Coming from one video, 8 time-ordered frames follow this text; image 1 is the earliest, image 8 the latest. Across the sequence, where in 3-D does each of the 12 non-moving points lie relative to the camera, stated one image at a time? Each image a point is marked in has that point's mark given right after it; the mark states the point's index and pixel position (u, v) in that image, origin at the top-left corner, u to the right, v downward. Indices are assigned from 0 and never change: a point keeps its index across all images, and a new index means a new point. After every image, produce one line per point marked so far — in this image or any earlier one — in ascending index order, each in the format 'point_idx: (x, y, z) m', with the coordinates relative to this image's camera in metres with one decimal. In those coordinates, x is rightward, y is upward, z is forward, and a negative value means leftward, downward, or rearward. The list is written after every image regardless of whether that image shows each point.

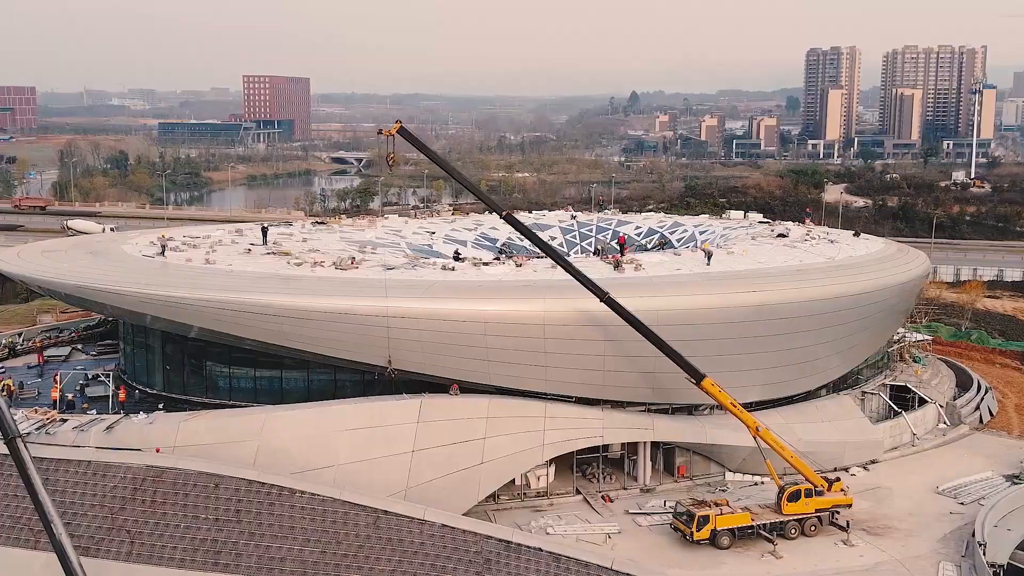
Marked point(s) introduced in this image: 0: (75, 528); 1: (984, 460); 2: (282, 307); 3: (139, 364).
0: (-5.3, -2.9, +12.8) m
1: (+8.1, -2.9, +18.1) m
2: (-3.2, -0.3, +15.0) m
3: (-6.0, -1.2, +17.1) m
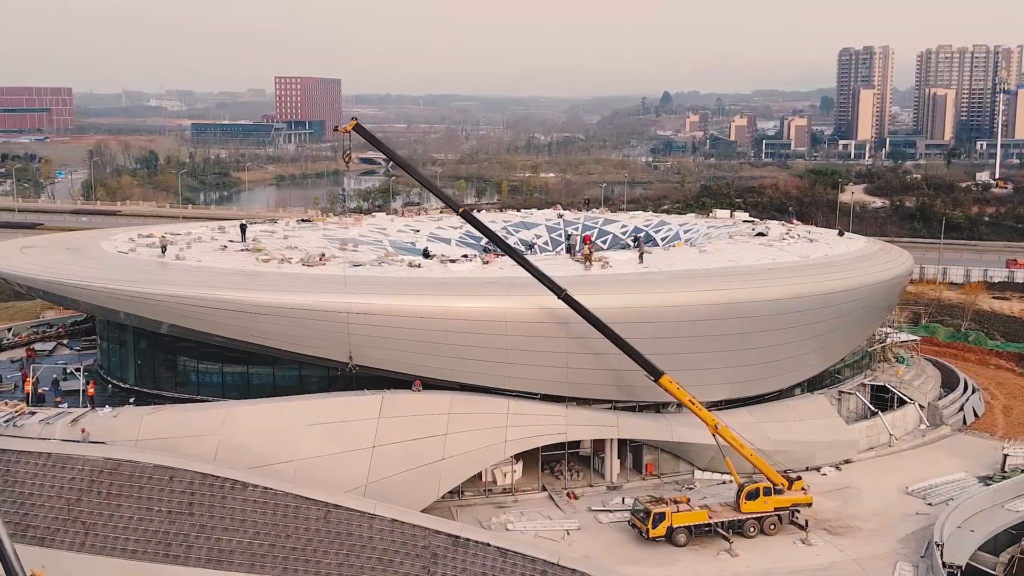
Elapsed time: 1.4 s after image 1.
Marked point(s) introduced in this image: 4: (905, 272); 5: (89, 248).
0: (-5.9, -2.8, +13.0) m
1: (+7.6, -2.9, +18.0) m
2: (-3.8, -0.2, +15.1) m
3: (-6.5, -1.2, +17.3) m
4: (+7.4, +0.3, +19.9) m
5: (-7.1, +0.7, +17.8) m
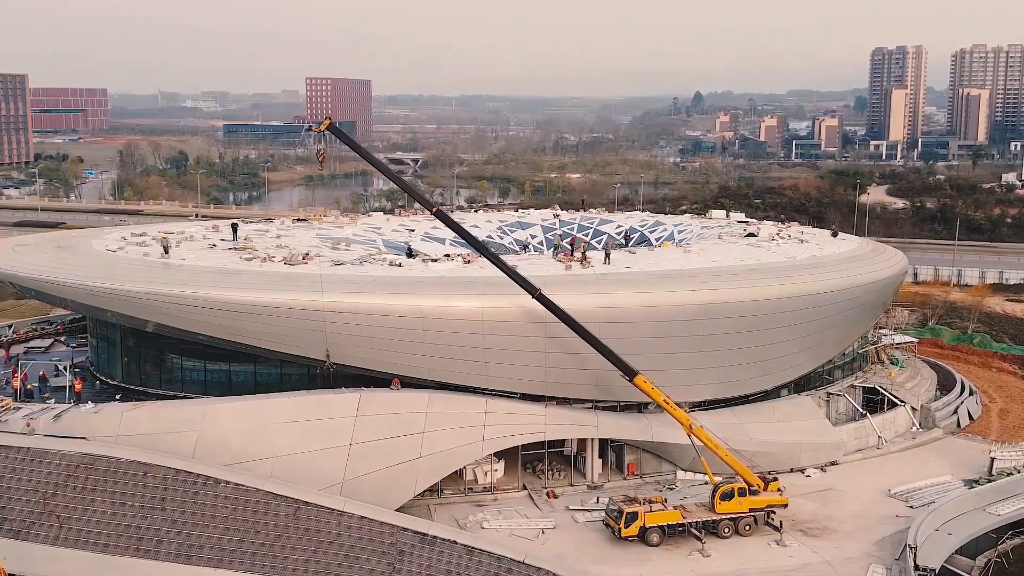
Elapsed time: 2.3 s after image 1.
0: (-6.3, -2.8, +13.2) m
1: (+7.4, -2.9, +17.8) m
2: (-4.1, -0.2, +15.3) m
3: (-6.8, -1.1, +17.5) m
4: (+7.2, +0.3, +19.8) m
5: (-7.4, +0.7, +18.0) m
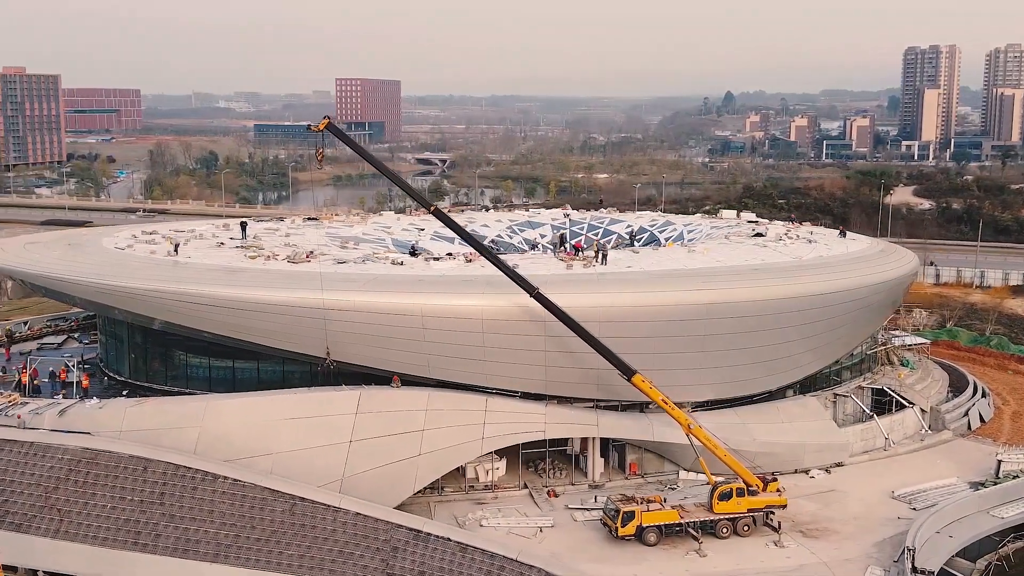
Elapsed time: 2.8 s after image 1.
0: (-6.4, -2.8, +13.4) m
1: (+7.4, -3.0, +17.7) m
2: (-4.1, -0.2, +15.4) m
3: (-6.7, -1.1, +17.8) m
4: (+7.3, +0.3, +19.6) m
5: (-7.3, +0.7, +18.2) m
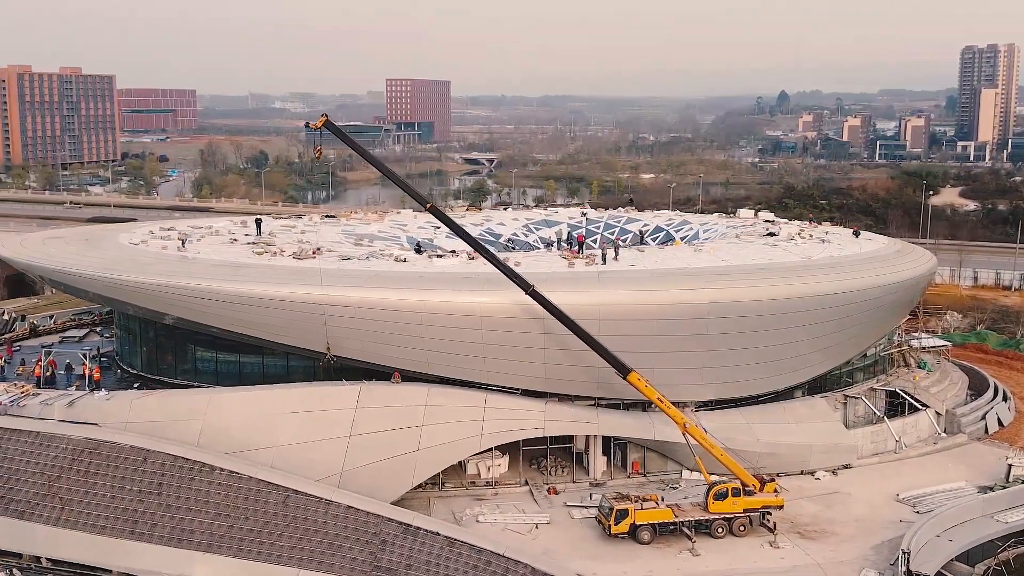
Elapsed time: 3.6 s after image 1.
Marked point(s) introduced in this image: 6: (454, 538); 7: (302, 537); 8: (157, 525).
0: (-6.5, -2.7, +13.8) m
1: (+7.5, -3.0, +17.4) m
2: (-4.1, -0.1, +15.7) m
3: (-6.6, -1.0, +18.1) m
4: (+7.5, +0.3, +19.4) m
5: (-7.2, +0.8, +18.6) m
6: (-0.7, -3.1, +13.0) m
7: (-2.6, -3.1, +13.1) m
8: (-4.5, -3.0, +13.3) m
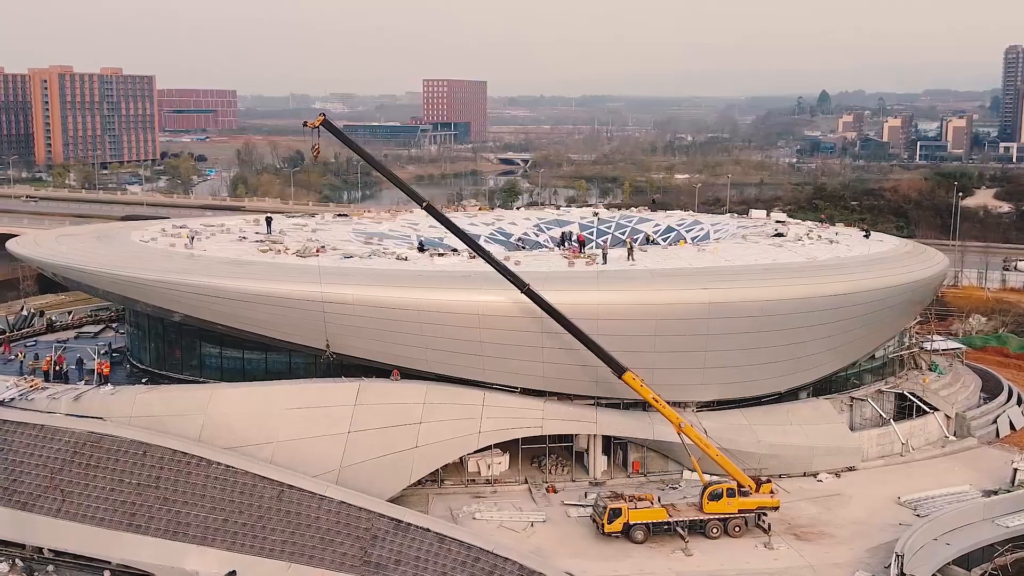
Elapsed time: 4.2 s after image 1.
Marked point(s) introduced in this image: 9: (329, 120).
0: (-6.6, -2.6, +14.1) m
1: (+7.5, -3.0, +17.2) m
2: (-4.1, -0.1, +15.9) m
3: (-6.5, -1.0, +18.4) m
4: (+7.6, +0.2, +19.2) m
5: (-7.1, +0.9, +18.9) m
6: (-0.8, -3.1, +13.1) m
7: (-2.7, -3.0, +13.3) m
8: (-4.6, -2.9, +13.5) m
9: (-2.5, +2.4, +14.9) m
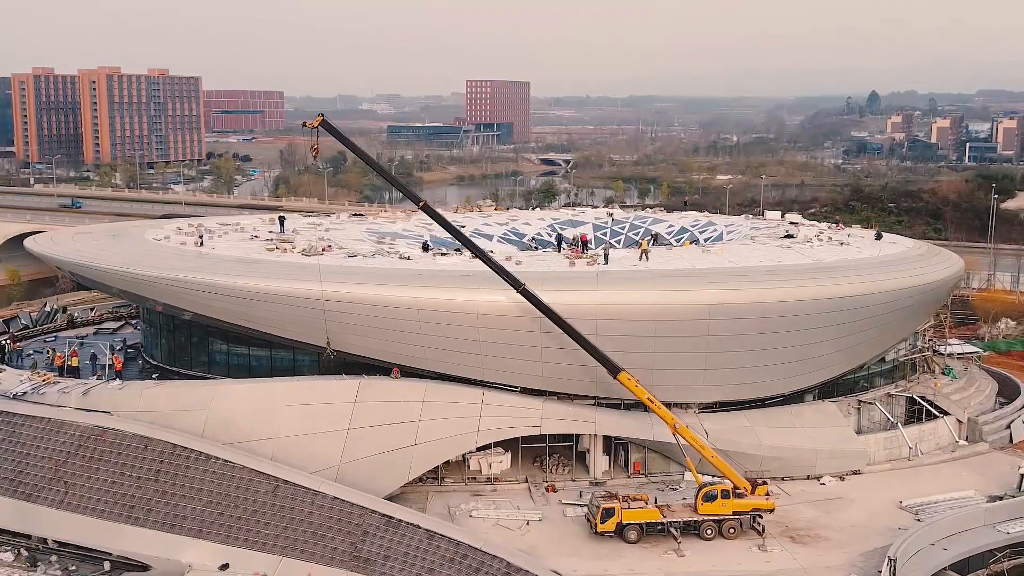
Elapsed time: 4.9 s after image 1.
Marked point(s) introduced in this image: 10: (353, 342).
0: (-6.6, -2.6, +14.4) m
1: (+7.5, -3.1, +17.0) m
2: (-4.1, 0.0, +16.1) m
3: (-6.4, -0.9, +18.8) m
4: (+7.7, +0.2, +19.0) m
5: (-6.9, +0.9, +19.3) m
6: (-0.9, -3.0, +13.3) m
7: (-2.8, -3.0, +13.4) m
8: (-4.7, -2.9, +13.8) m
9: (-2.6, +2.4, +15.0) m
10: (-2.4, -0.9, +16.3) m
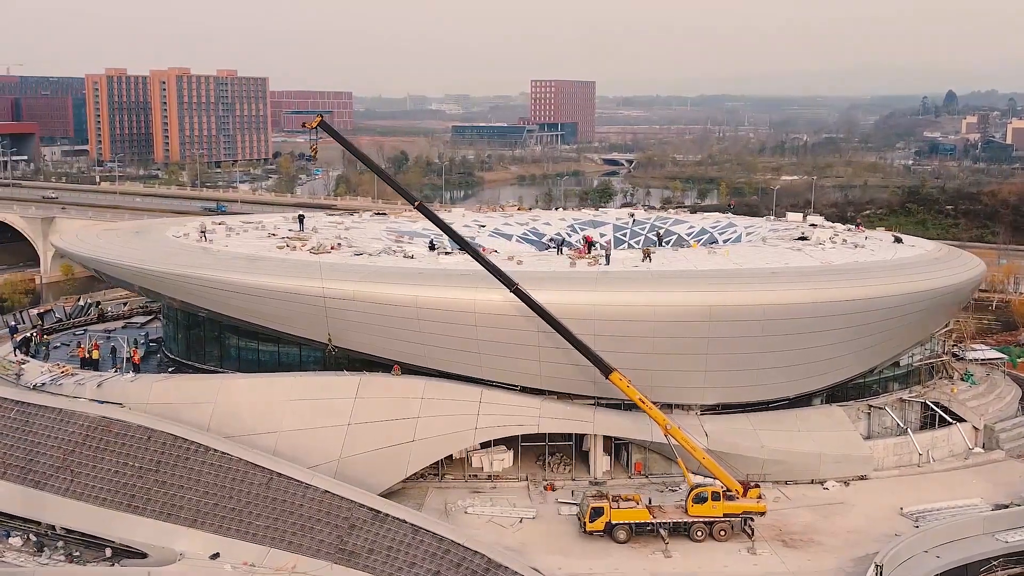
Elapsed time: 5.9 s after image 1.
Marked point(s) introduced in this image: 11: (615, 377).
0: (-6.7, -2.5, +15.0) m
1: (+7.5, -3.1, +16.7) m
2: (-4.1, 0.0, +16.5) m
3: (-6.3, -0.8, +19.3) m
4: (+7.9, +0.1, +18.6) m
5: (-6.7, +1.0, +19.8) m
6: (-1.1, -3.0, +13.5) m
7: (-3.0, -3.0, +13.8) m
8: (-4.8, -2.8, +14.2) m
9: (-2.6, +2.4, +15.3) m
10: (-2.4, -0.8, +16.6) m
11: (+1.4, -1.2, +14.6) m
